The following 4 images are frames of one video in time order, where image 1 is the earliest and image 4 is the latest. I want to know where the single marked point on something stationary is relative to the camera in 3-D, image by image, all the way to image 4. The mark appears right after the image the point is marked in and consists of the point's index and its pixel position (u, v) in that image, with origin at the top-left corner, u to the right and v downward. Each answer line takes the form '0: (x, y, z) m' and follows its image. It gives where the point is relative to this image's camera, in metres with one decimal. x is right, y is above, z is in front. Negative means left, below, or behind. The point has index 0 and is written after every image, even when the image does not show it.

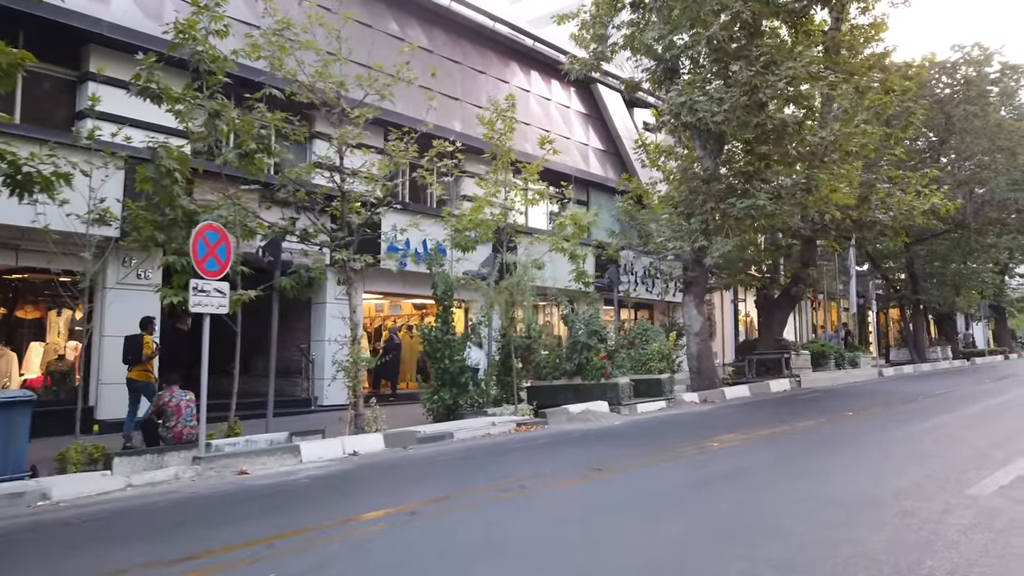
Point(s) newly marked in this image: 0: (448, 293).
0: (-1.1, -0.1, +14.2) m
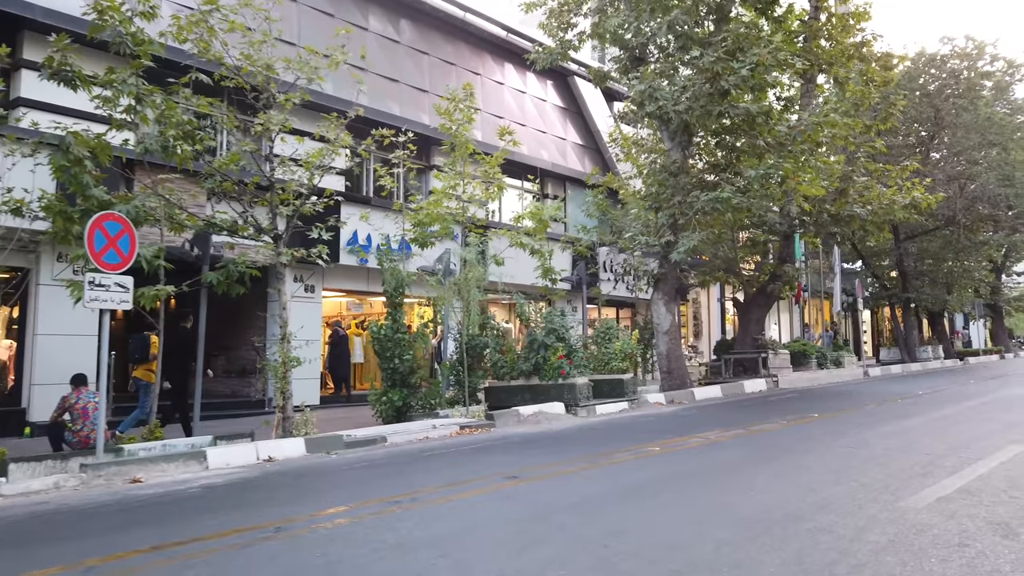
0: (-1.8, 0.0, +13.6) m
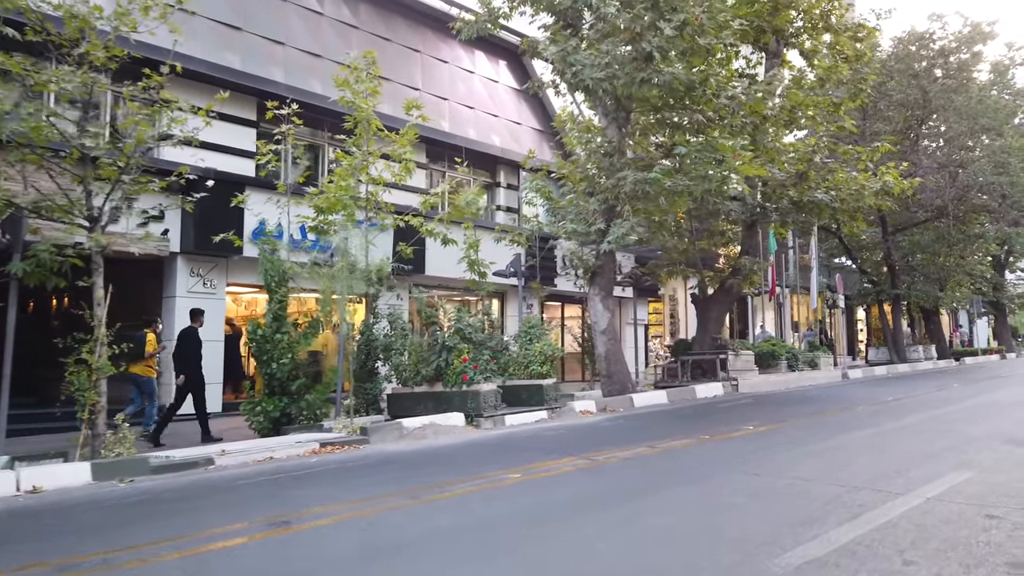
0: (-3.2, +0.1, +11.9) m
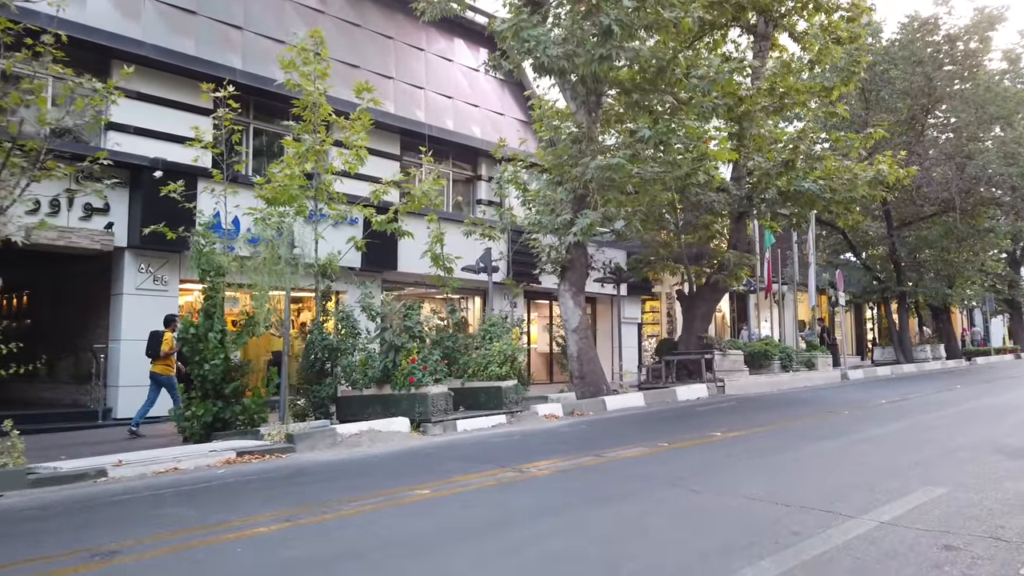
0: (-3.8, +0.1, +11.1) m
